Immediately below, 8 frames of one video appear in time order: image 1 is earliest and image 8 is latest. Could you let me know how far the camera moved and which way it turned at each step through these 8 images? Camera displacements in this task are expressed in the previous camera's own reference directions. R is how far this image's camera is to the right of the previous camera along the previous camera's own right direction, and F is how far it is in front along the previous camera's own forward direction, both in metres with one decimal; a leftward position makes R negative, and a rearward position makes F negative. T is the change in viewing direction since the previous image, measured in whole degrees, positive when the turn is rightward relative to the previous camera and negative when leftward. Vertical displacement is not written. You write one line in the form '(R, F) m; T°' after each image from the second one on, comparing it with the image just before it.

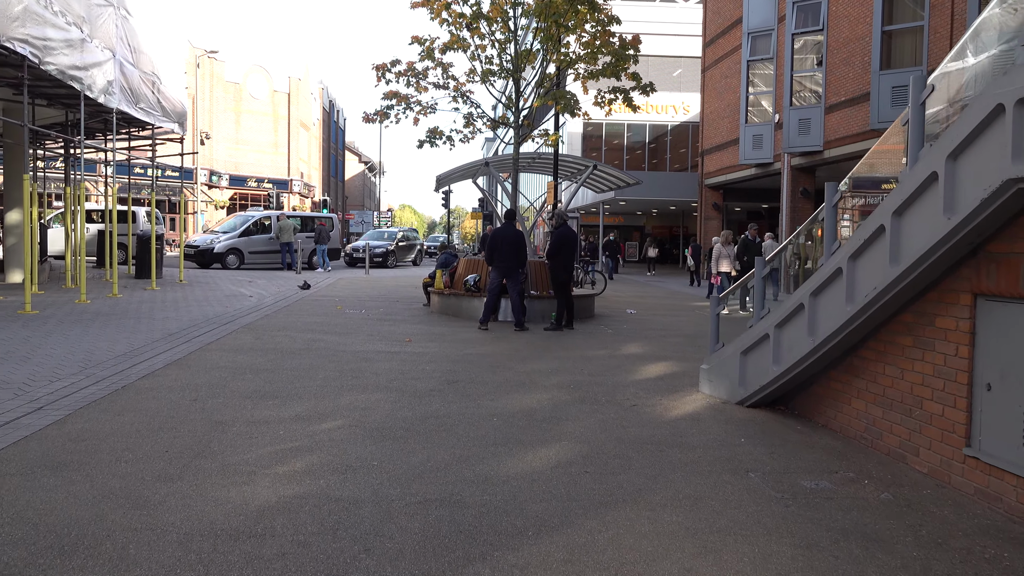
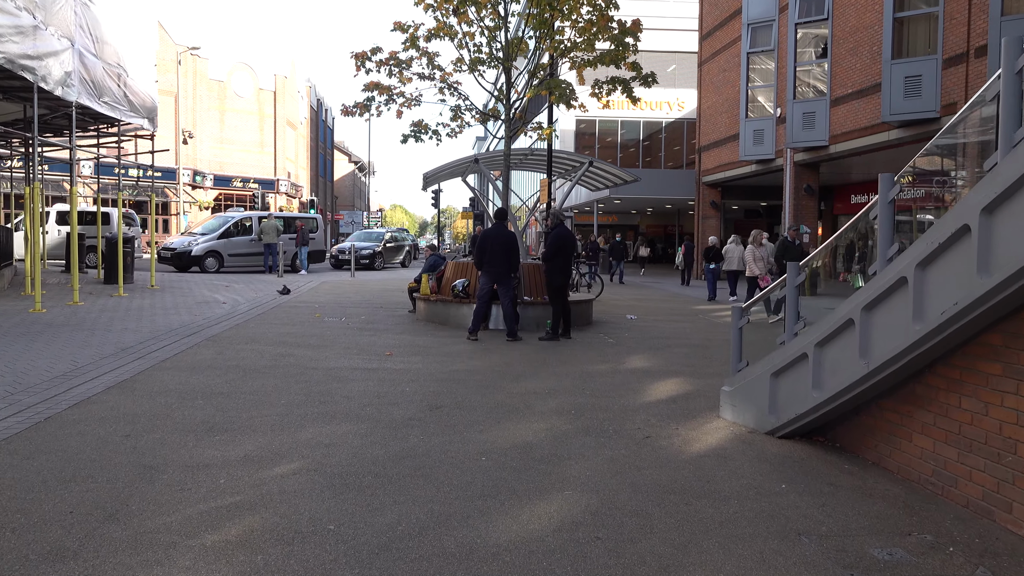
(0.0, +1.0) m; +1°
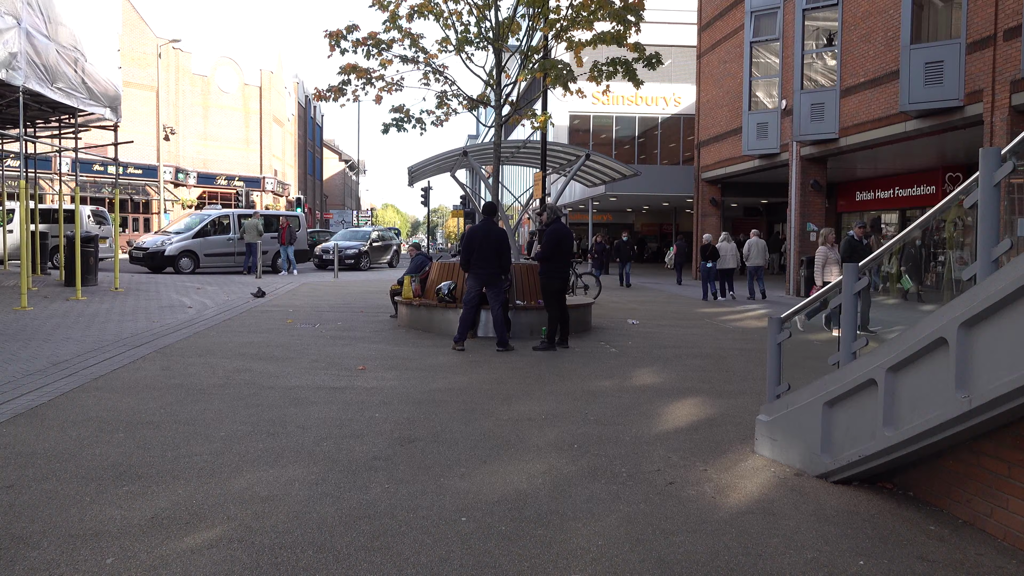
(0.0, +1.2) m; 0°
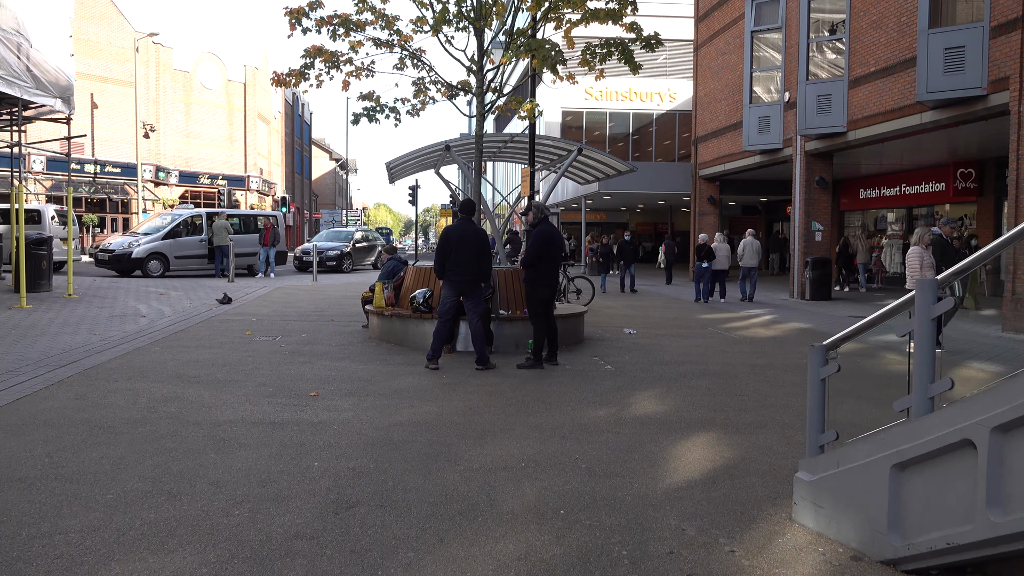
(+0.1, +1.2) m; 0°
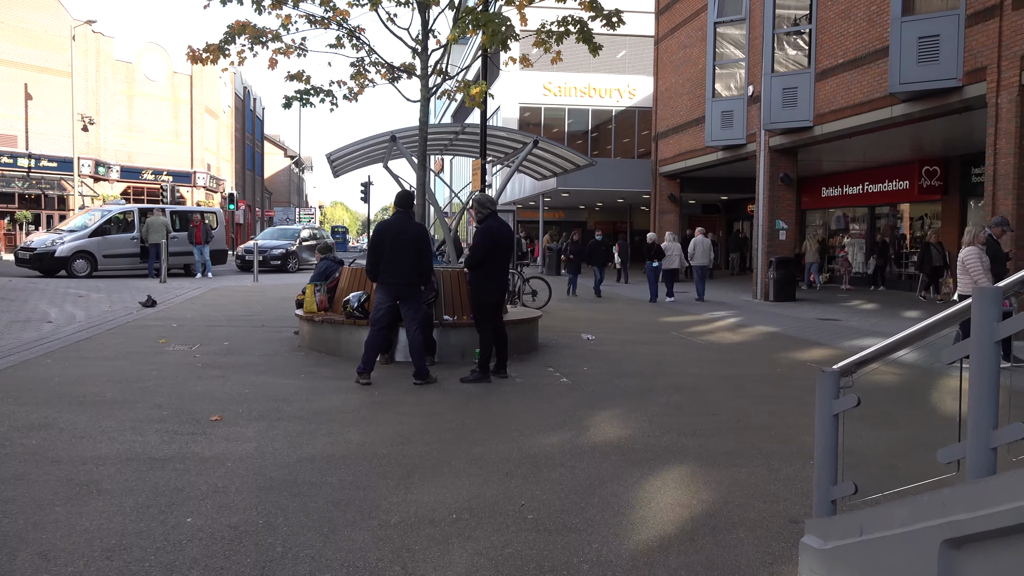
(+0.1, +1.0) m; +3°
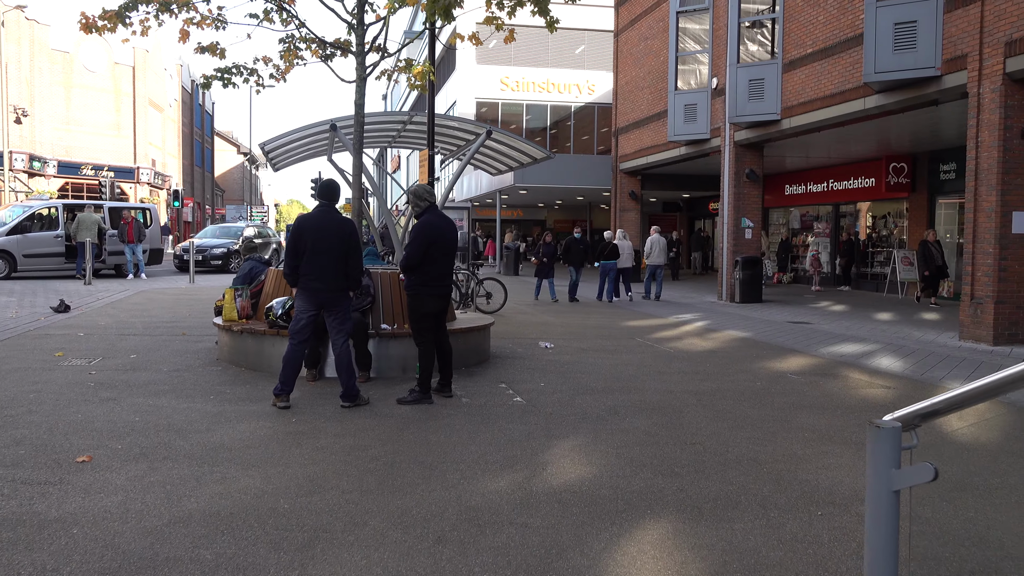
(+0.1, +1.0) m; +3°
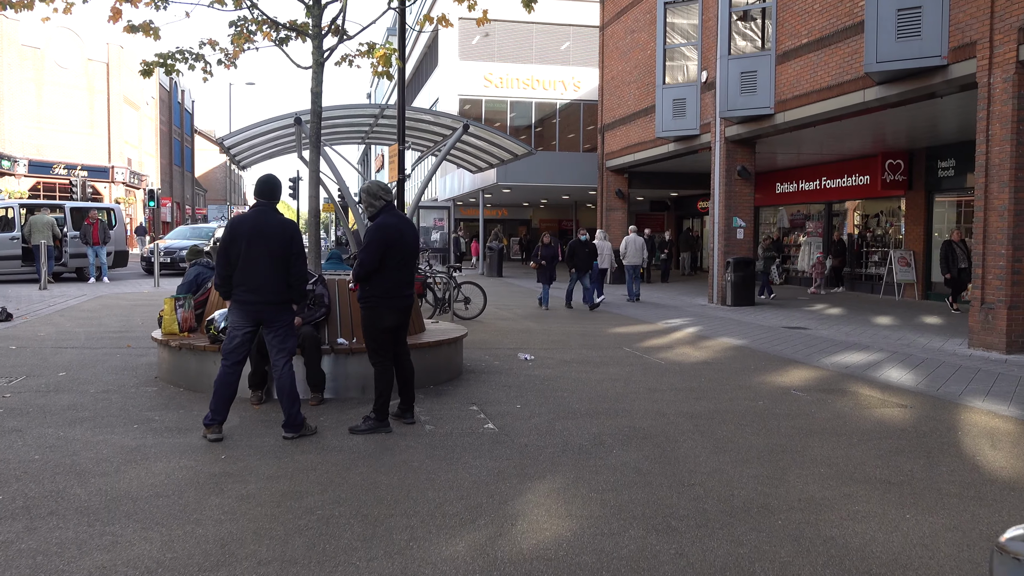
(+0.1, +0.9) m; +1°
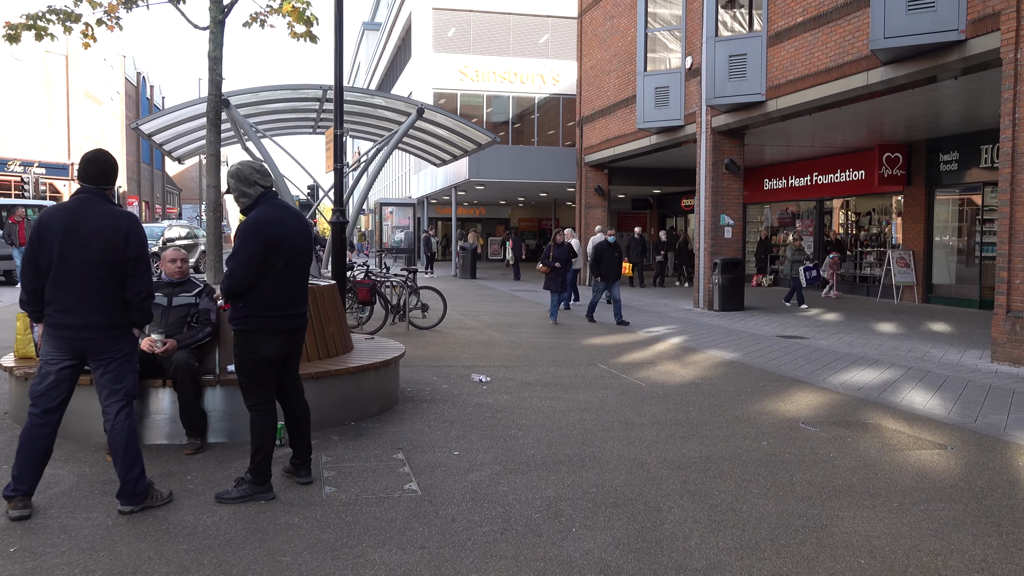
(+0.3, +1.5) m; +1°
